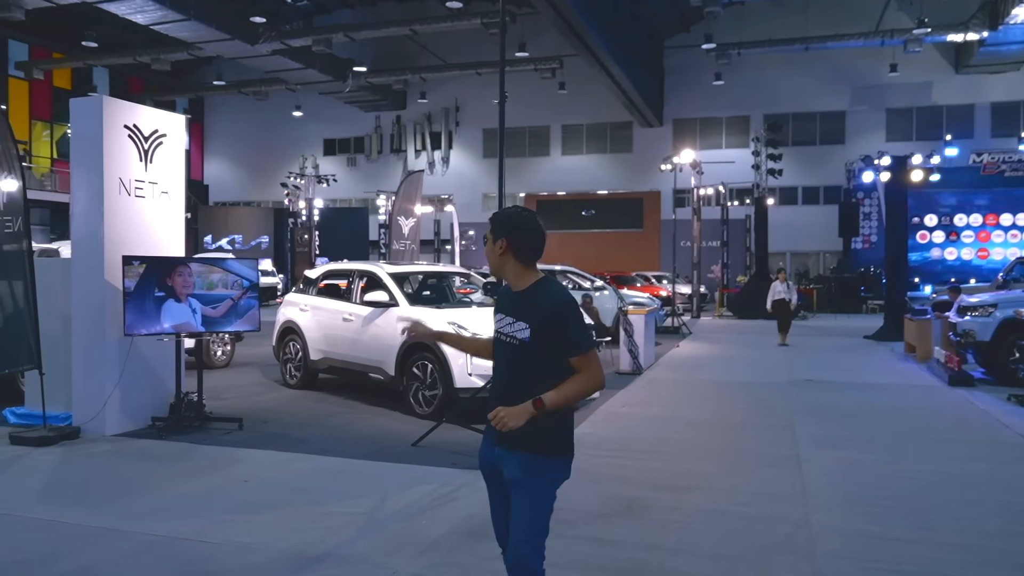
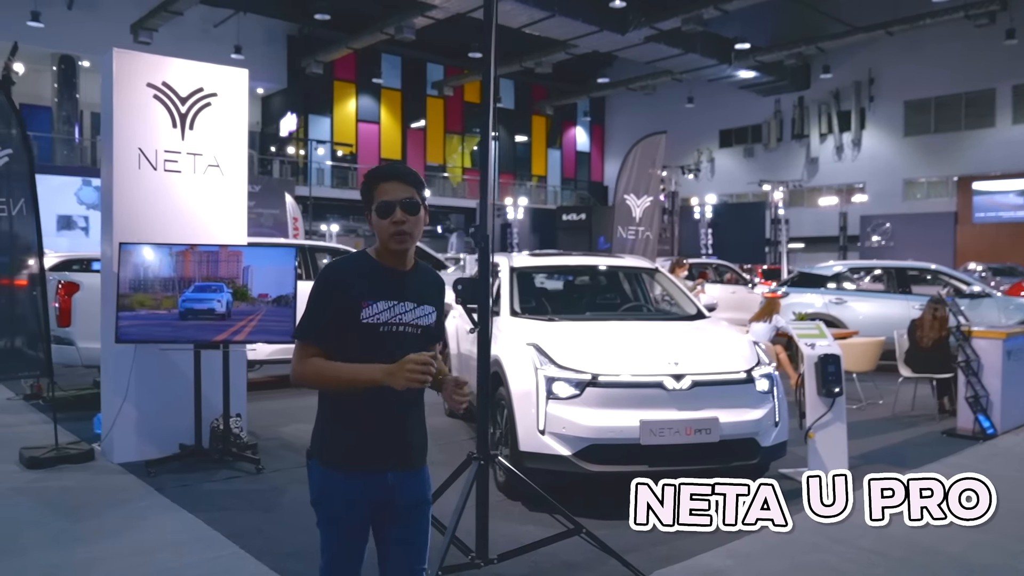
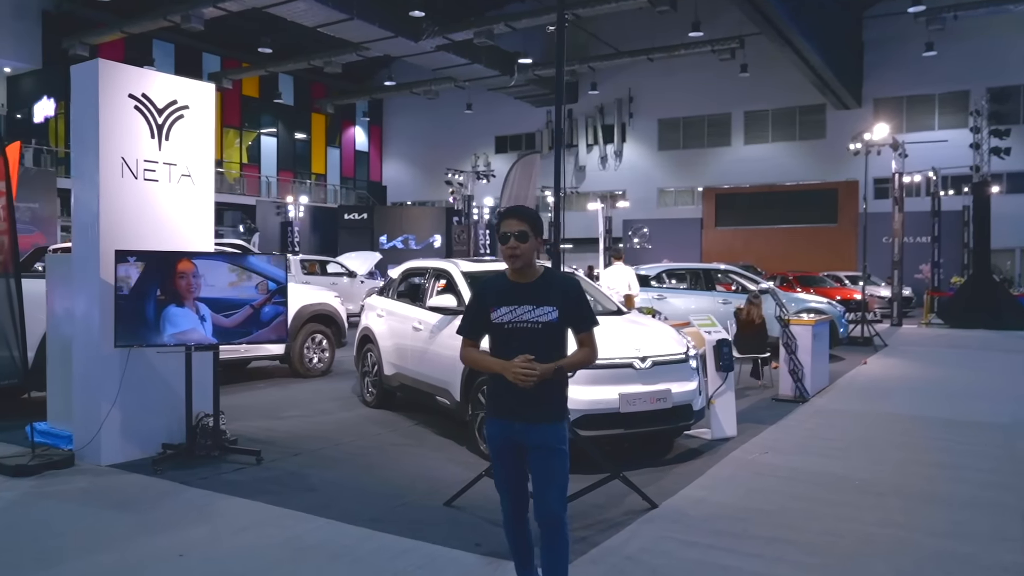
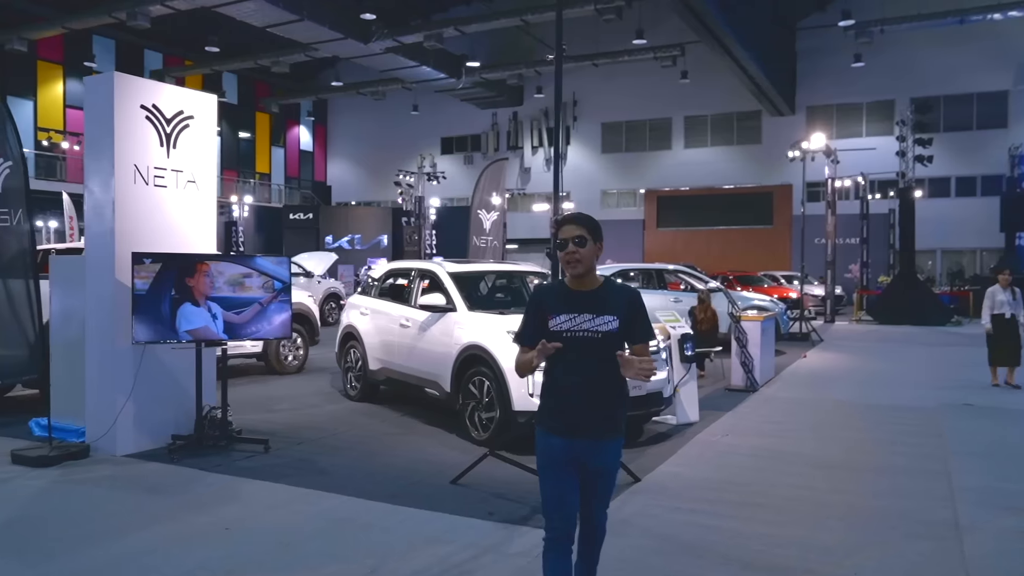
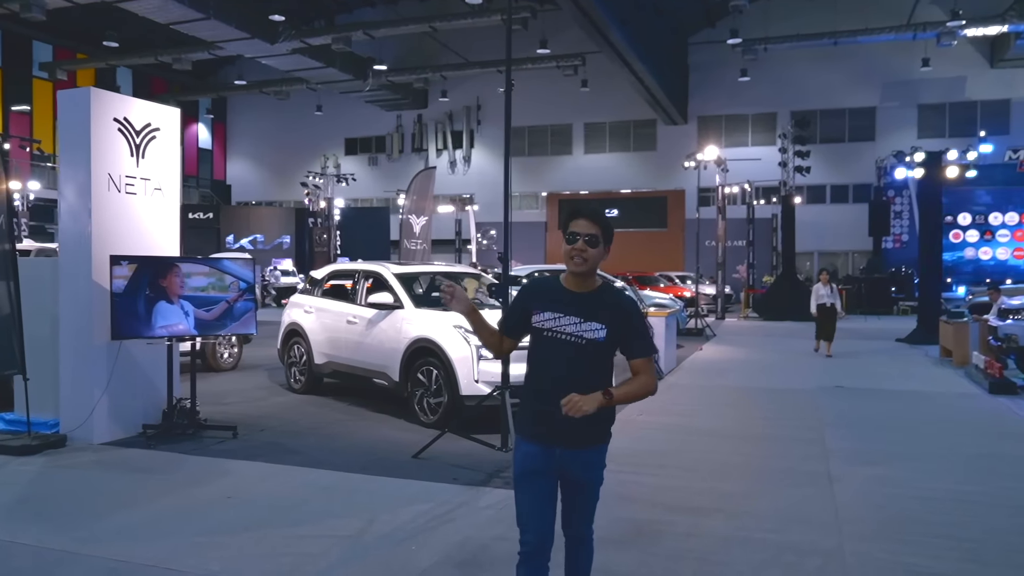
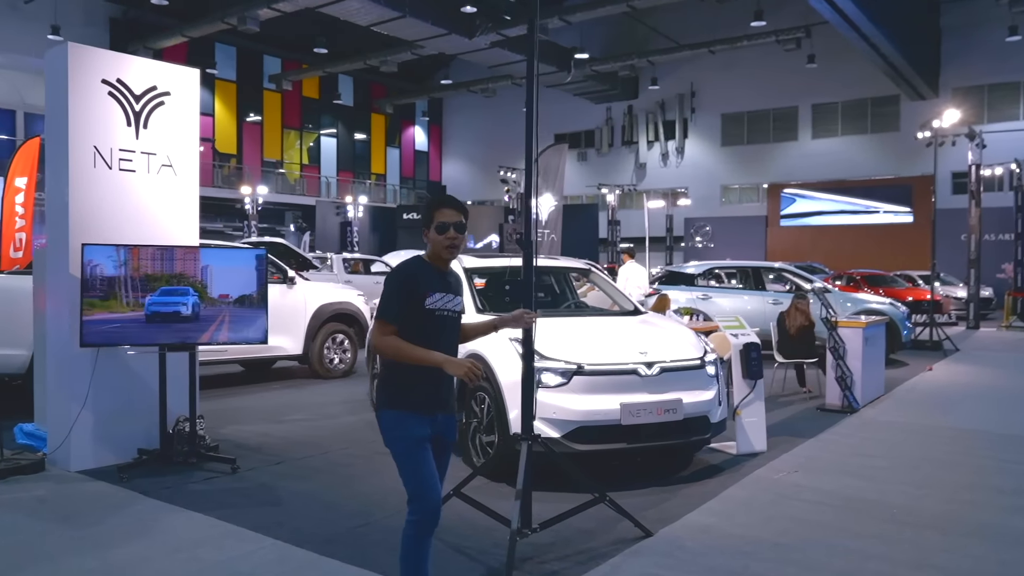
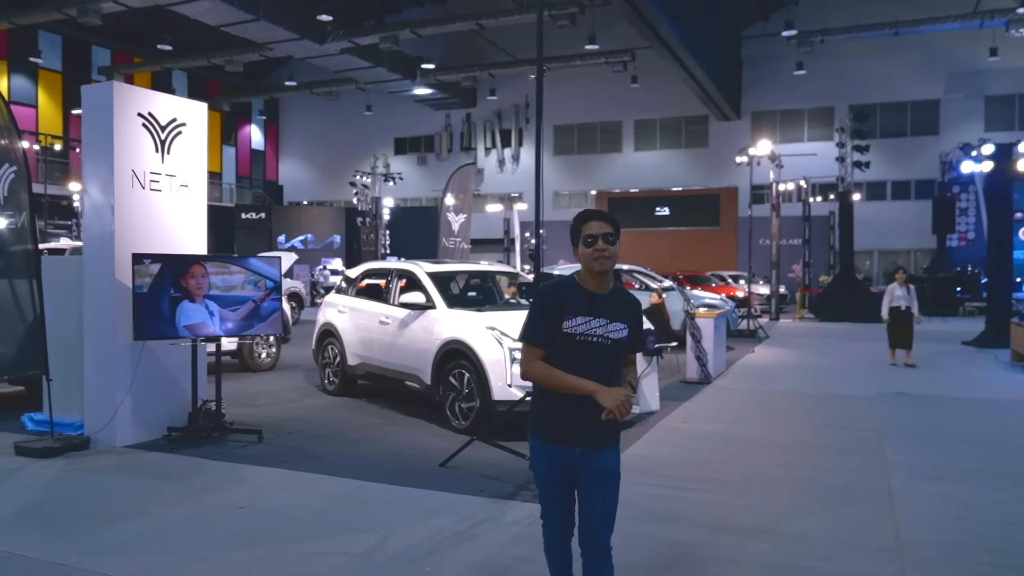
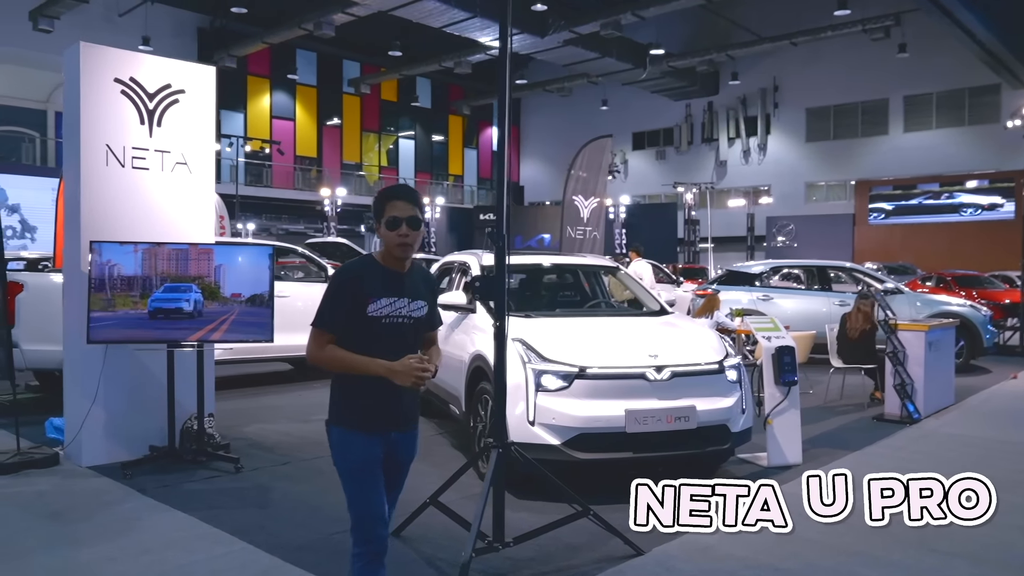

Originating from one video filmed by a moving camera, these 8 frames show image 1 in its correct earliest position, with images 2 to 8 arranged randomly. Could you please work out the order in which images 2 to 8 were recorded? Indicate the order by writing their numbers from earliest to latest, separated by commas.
5, 7, 4, 3, 6, 8, 2
